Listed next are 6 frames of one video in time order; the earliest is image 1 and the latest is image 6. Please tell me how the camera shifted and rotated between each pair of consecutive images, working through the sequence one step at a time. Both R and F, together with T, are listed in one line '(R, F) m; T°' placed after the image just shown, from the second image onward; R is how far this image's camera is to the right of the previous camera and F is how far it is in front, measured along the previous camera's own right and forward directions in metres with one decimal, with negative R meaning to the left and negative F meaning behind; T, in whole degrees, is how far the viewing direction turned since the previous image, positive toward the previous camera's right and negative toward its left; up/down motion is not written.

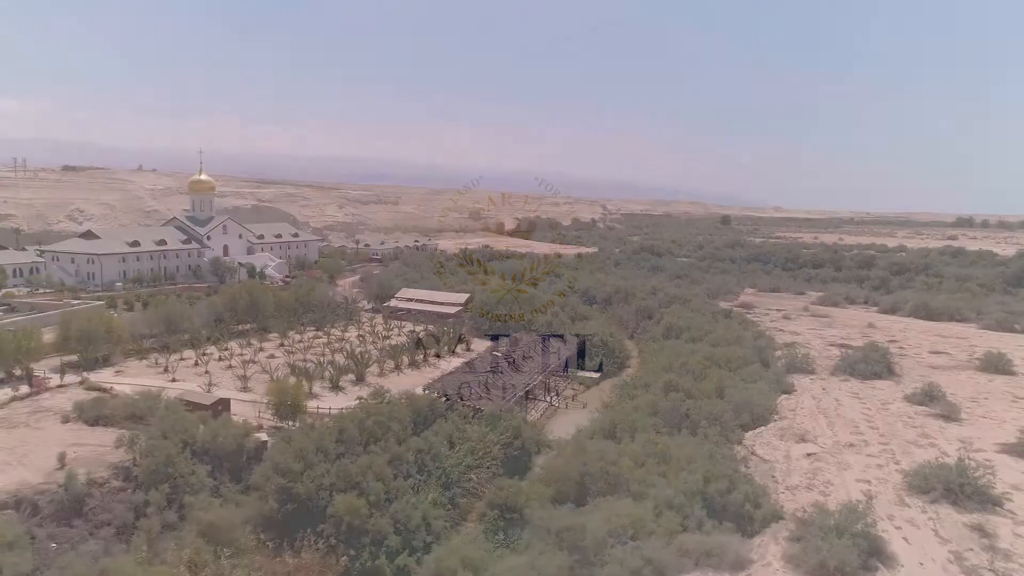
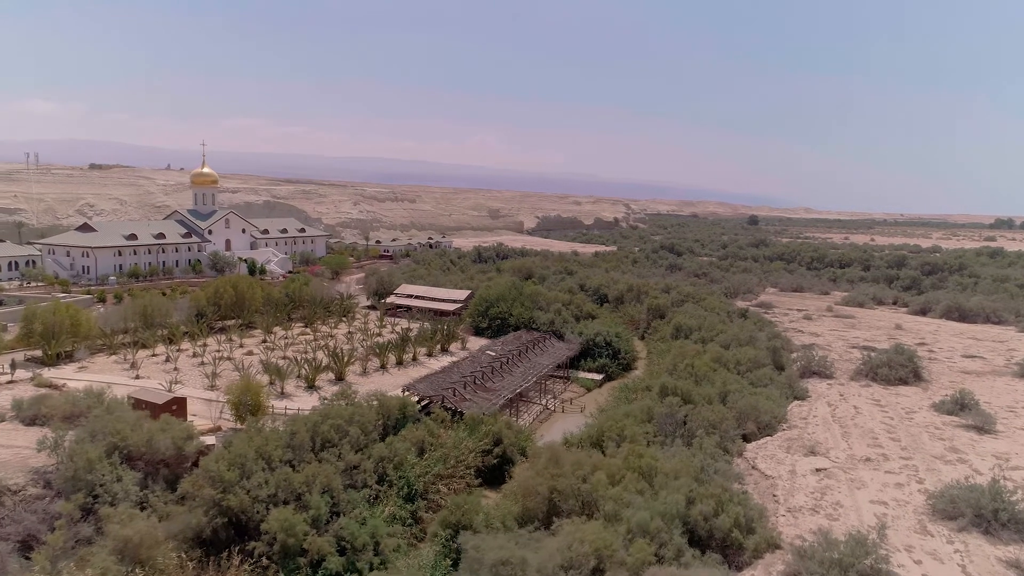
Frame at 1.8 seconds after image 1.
(+1.0, +1.4) m; -2°
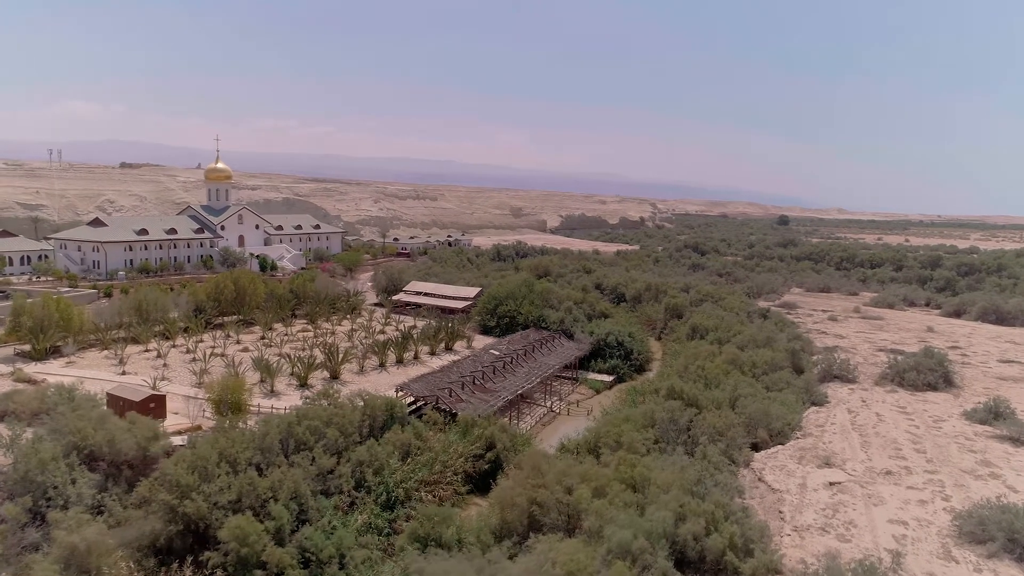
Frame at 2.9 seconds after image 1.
(+0.7, +0.9) m; -2°
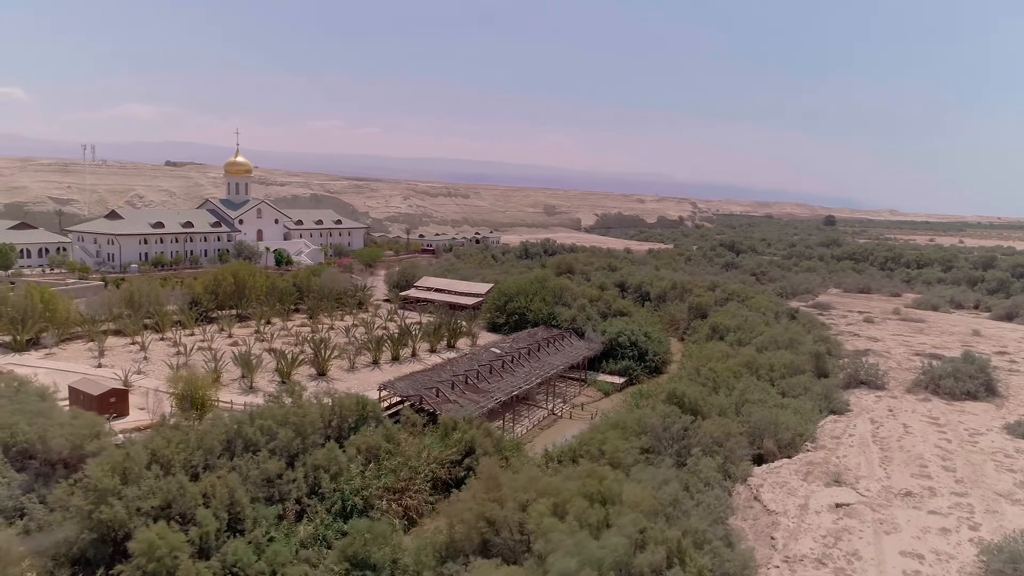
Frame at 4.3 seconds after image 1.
(+1.2, +1.2) m; -3°
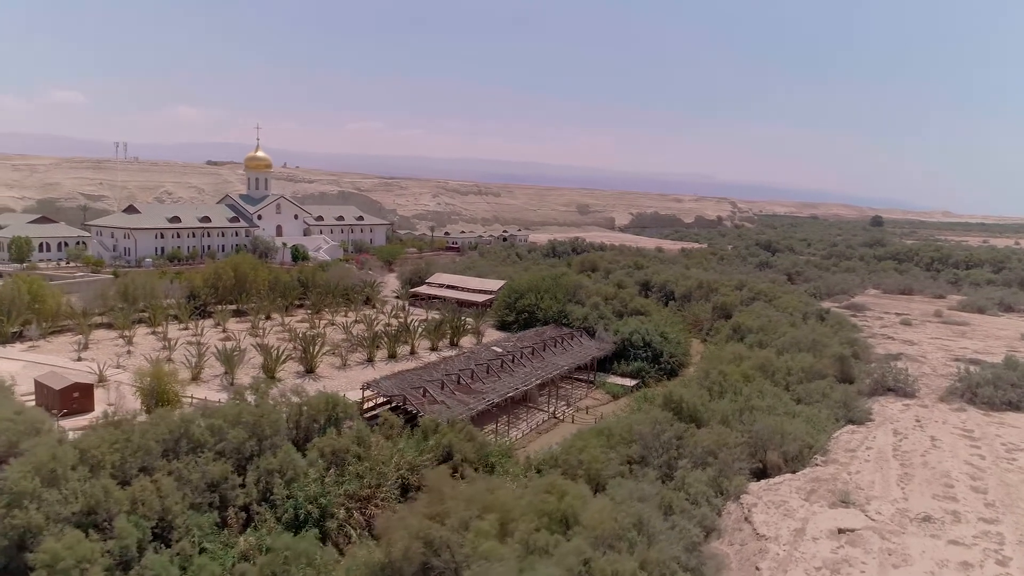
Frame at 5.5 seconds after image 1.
(+1.1, +1.0) m; -3°
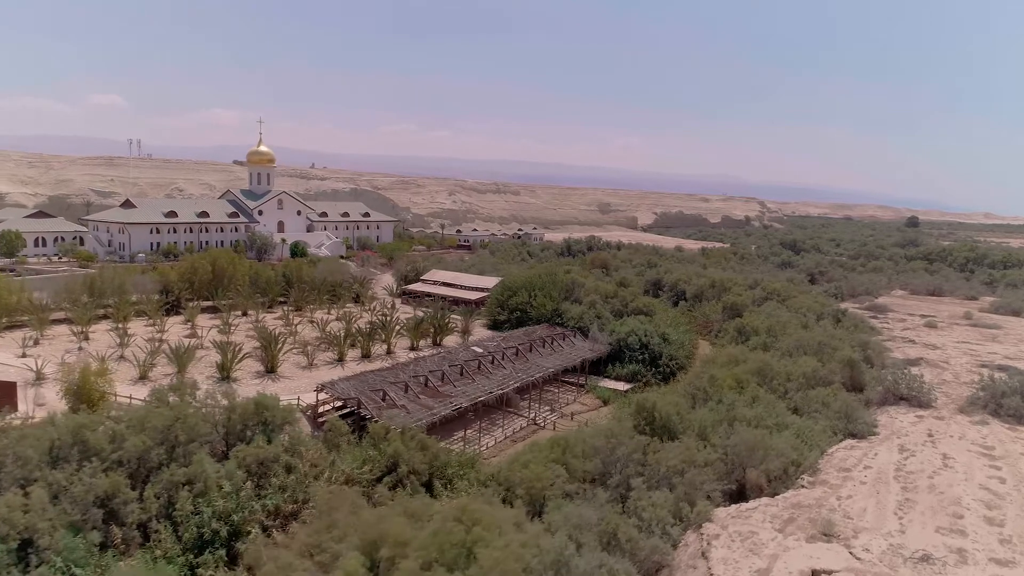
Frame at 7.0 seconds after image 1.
(+1.3, +1.3) m; -2°
